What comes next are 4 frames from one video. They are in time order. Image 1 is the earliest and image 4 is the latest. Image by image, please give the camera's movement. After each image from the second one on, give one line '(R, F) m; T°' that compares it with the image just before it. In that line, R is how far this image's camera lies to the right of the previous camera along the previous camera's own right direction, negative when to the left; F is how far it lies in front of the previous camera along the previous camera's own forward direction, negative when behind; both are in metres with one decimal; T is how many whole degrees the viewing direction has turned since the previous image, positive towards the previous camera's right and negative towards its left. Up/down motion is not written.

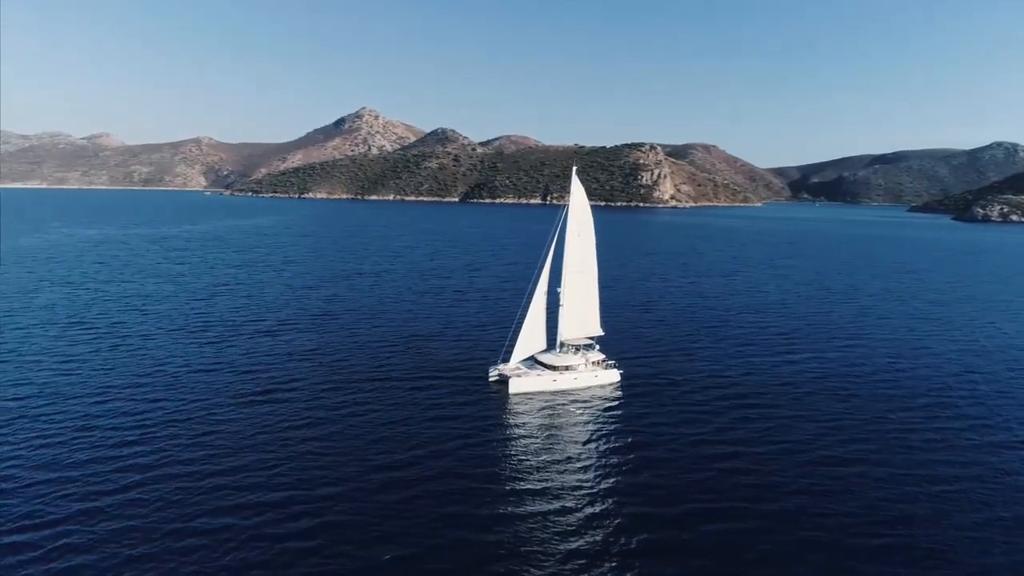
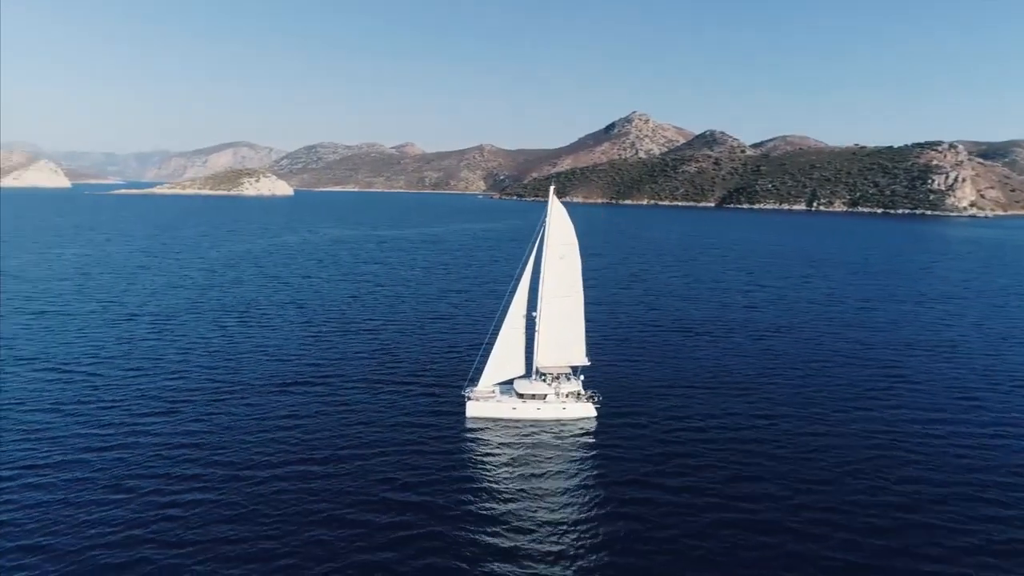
(+14.3, +0.4) m; -22°
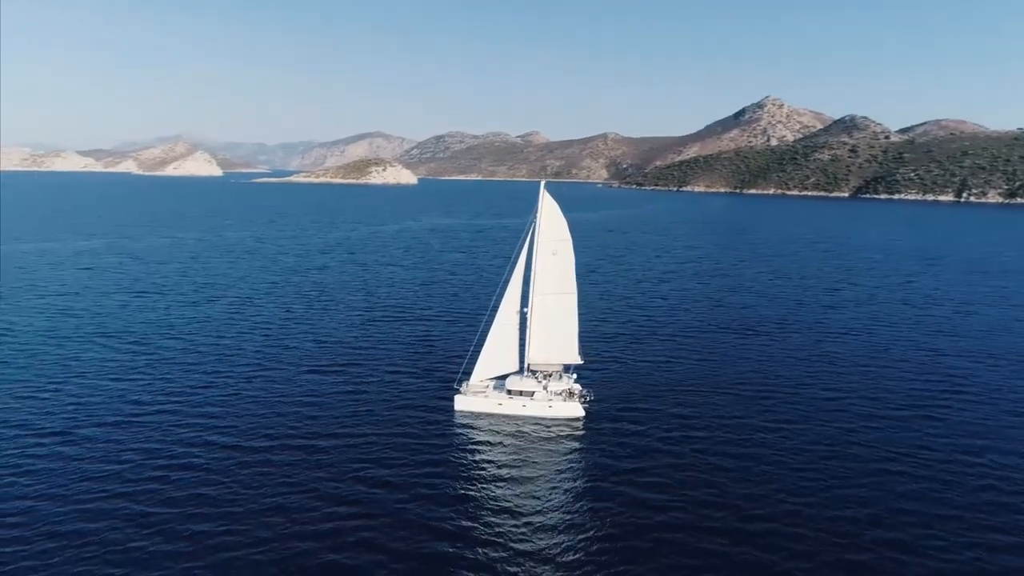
(+6.2, -0.3) m; -10°
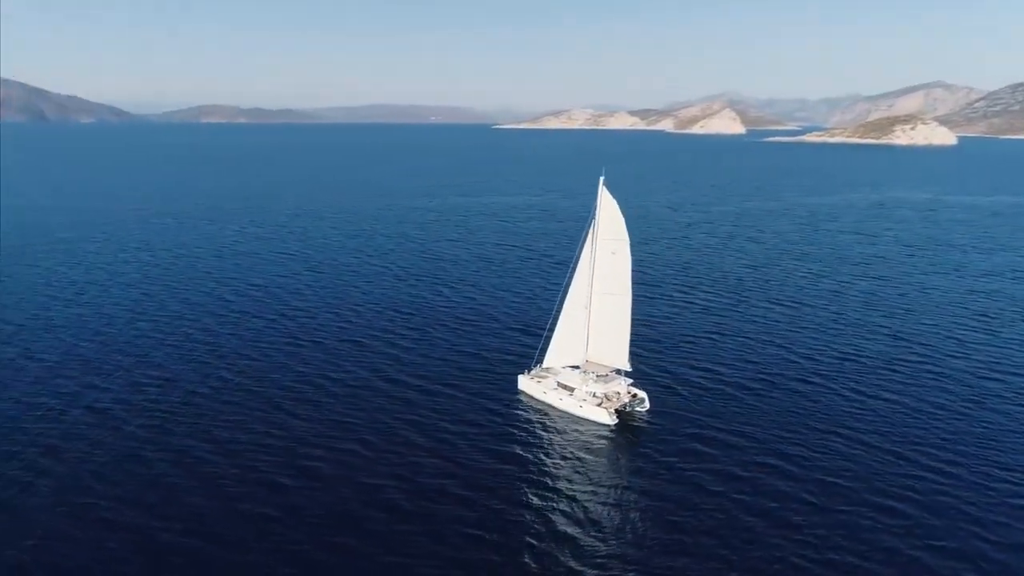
(+19.4, +4.3) m; -41°
